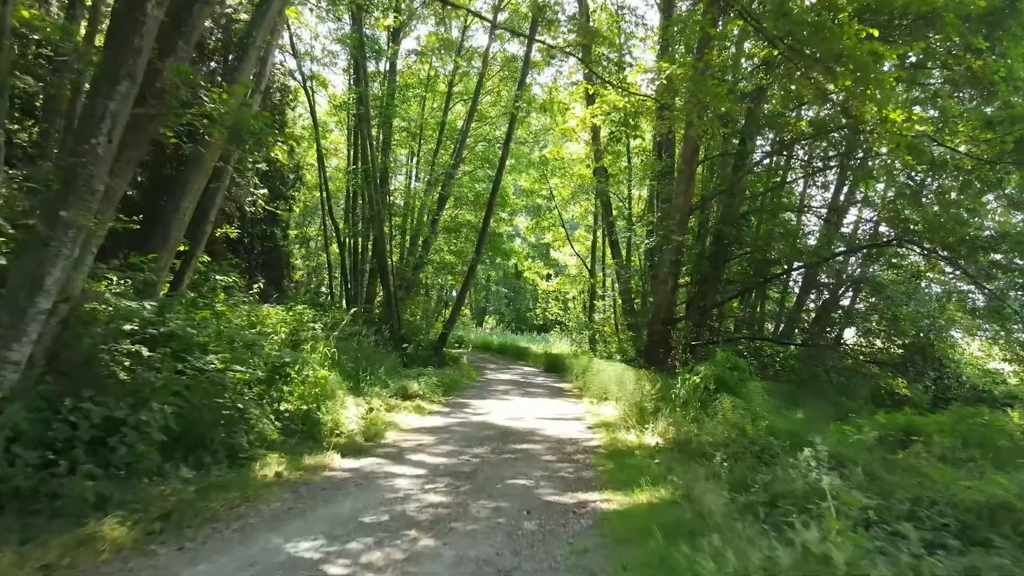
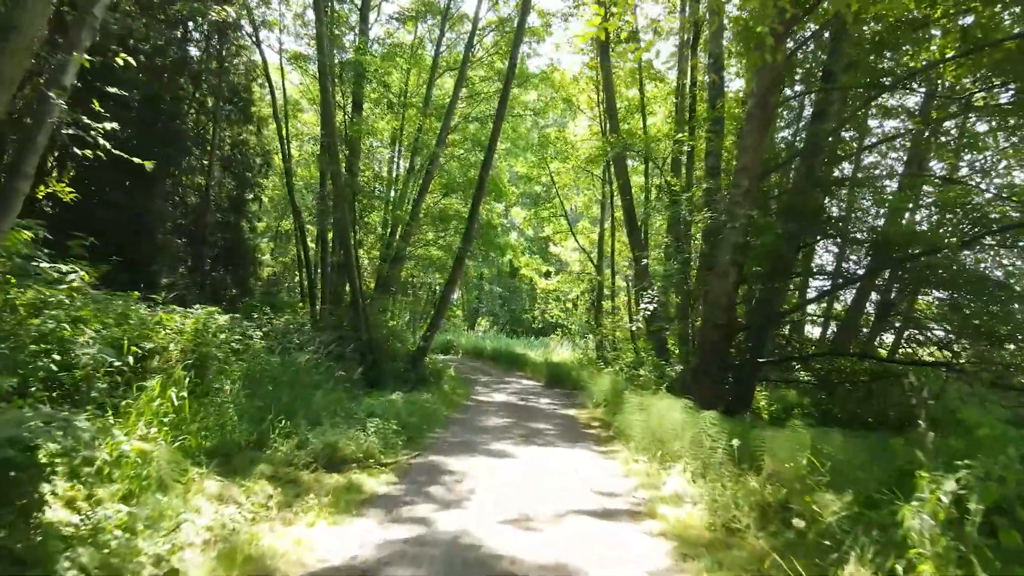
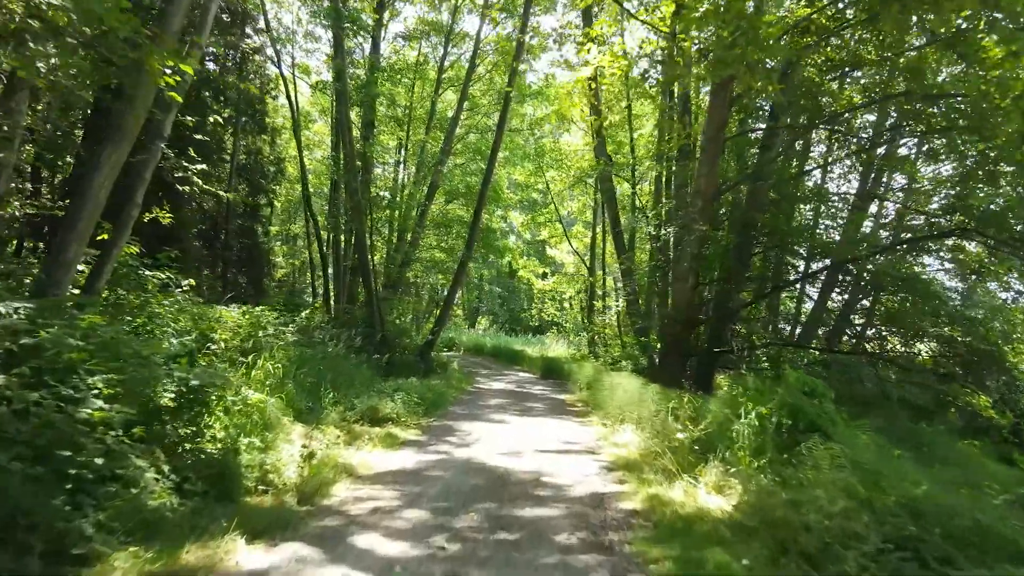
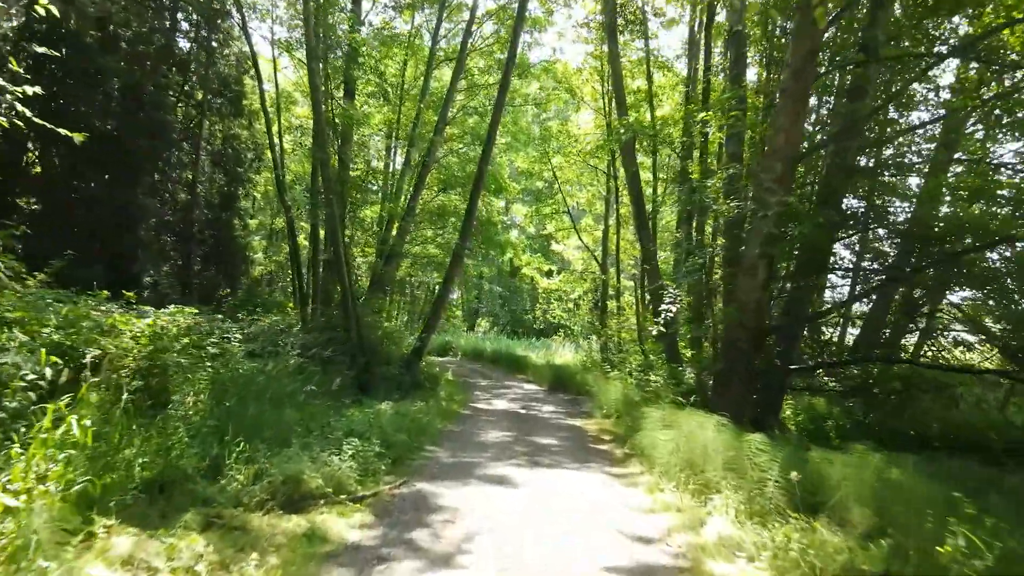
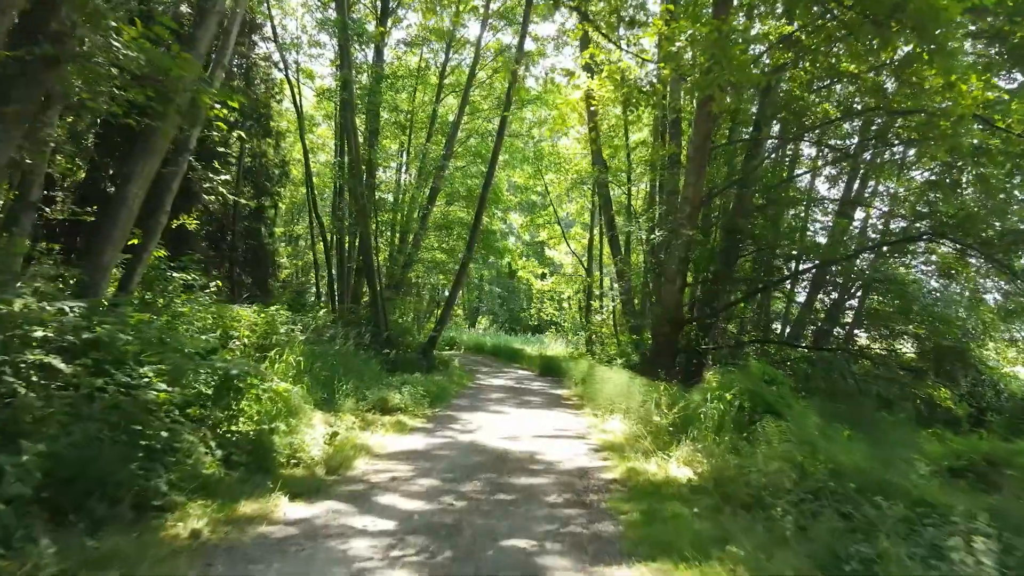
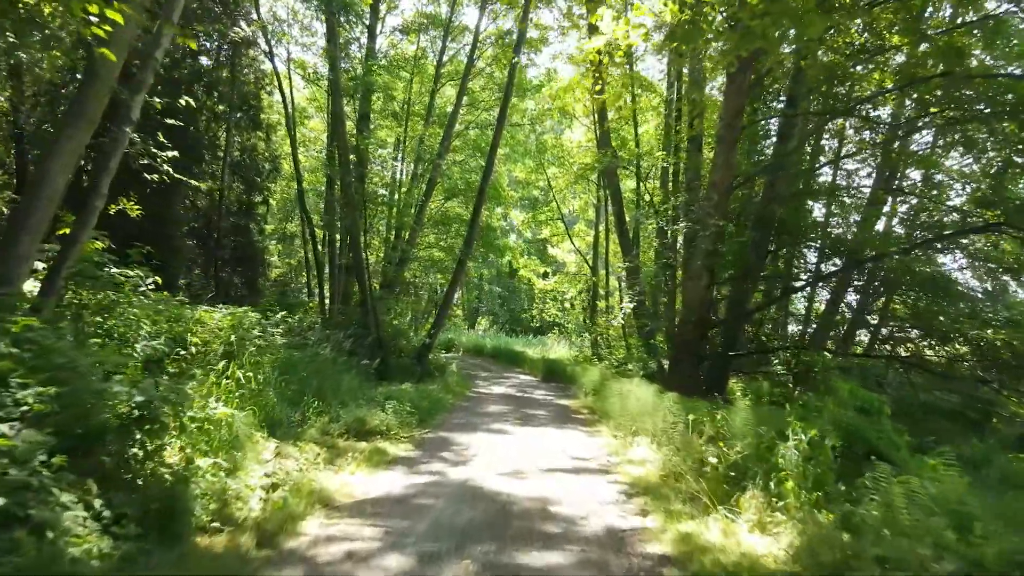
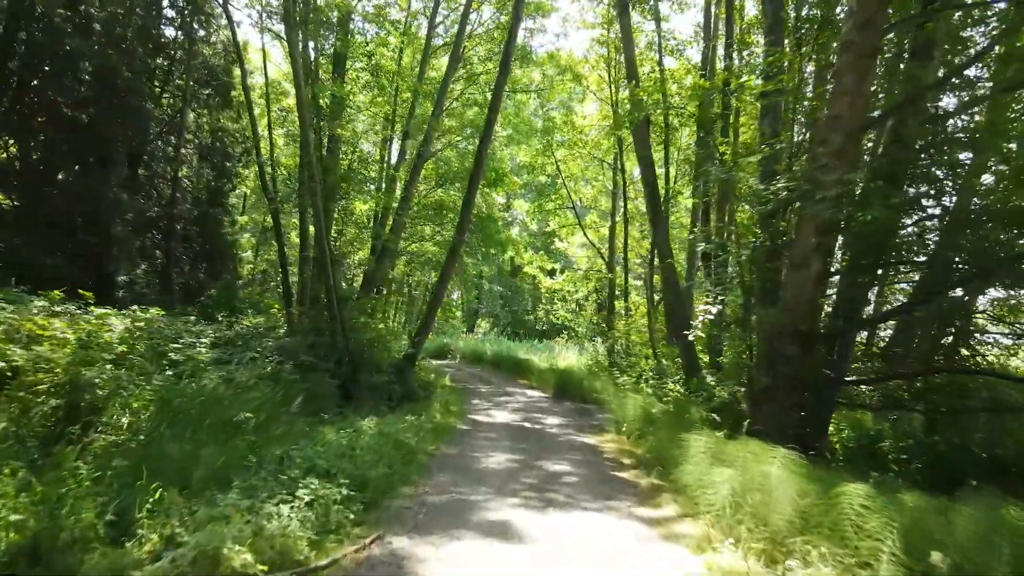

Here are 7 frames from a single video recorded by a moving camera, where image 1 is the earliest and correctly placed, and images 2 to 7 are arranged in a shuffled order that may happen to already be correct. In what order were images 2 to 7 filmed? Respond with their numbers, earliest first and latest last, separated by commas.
5, 3, 6, 2, 4, 7
